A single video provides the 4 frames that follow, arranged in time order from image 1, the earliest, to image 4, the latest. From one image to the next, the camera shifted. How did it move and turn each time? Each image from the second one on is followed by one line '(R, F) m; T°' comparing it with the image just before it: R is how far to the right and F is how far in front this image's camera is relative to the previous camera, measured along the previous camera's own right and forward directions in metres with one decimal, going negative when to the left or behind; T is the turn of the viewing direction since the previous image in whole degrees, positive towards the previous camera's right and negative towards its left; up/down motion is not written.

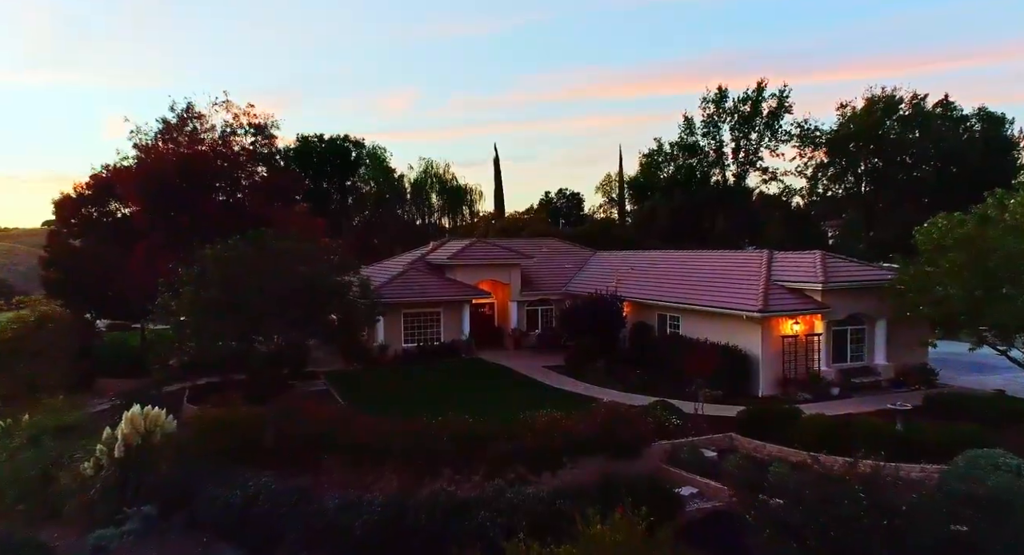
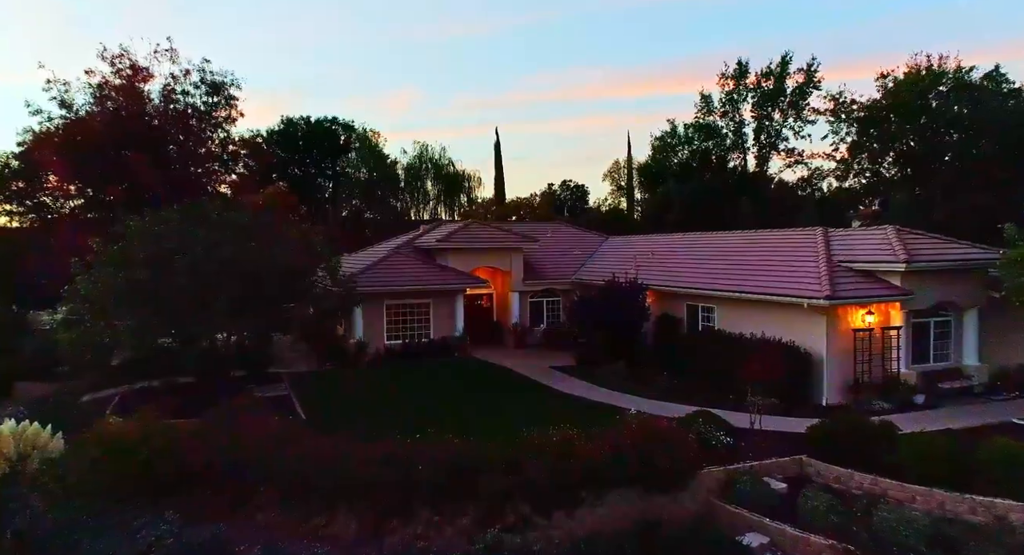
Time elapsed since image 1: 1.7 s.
(0.0, +3.9) m; 0°
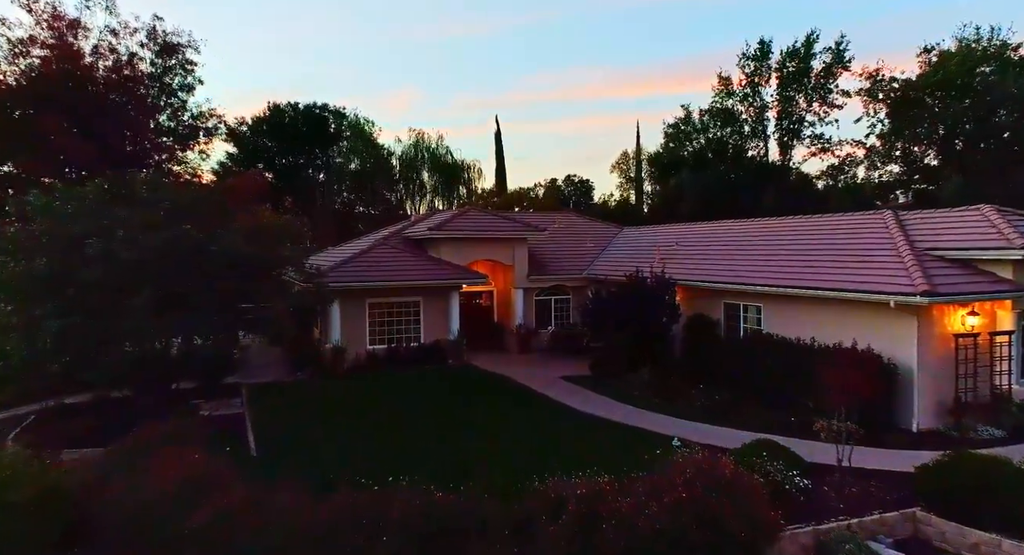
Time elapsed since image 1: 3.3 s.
(-0.1, +3.3) m; 0°
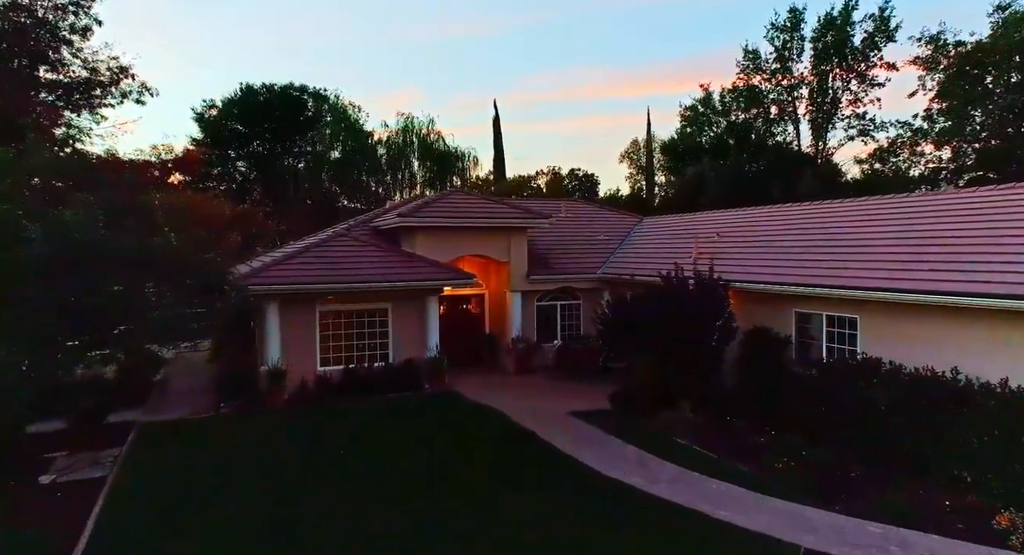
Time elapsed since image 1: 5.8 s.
(+0.1, +4.7) m; 0°
